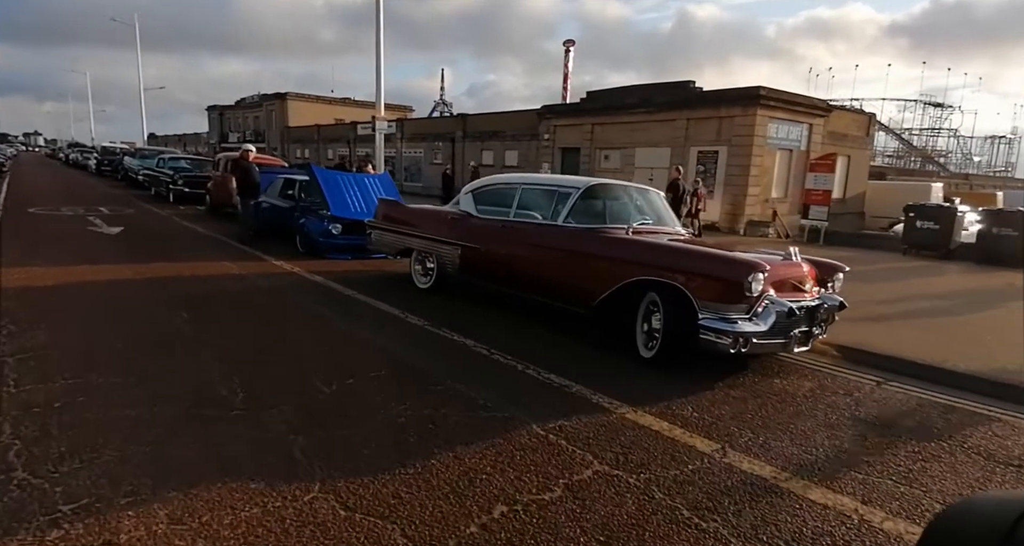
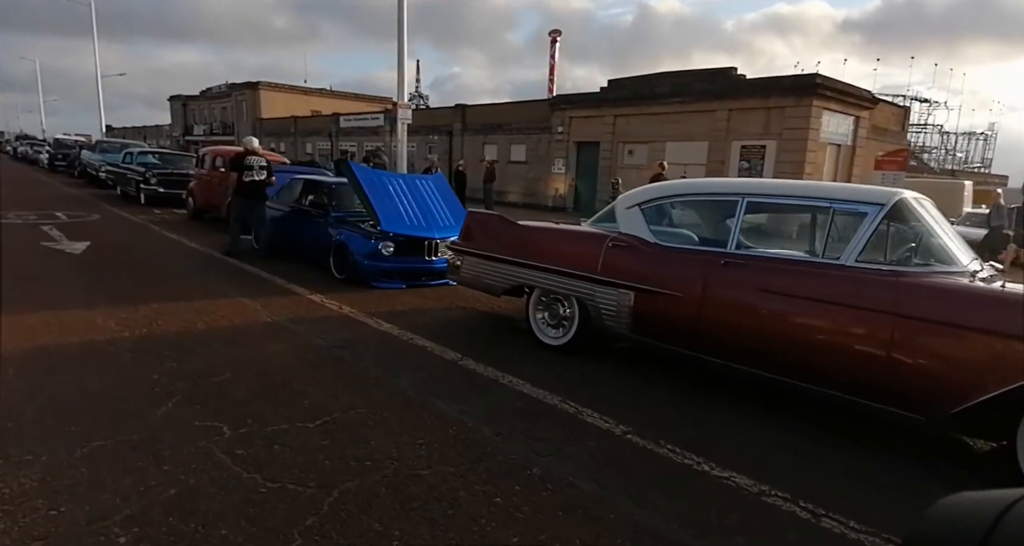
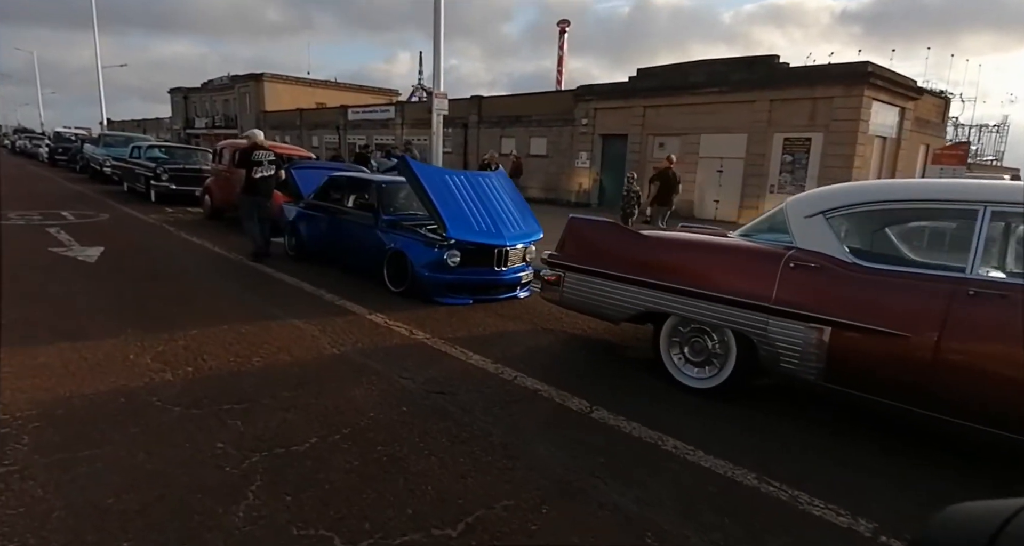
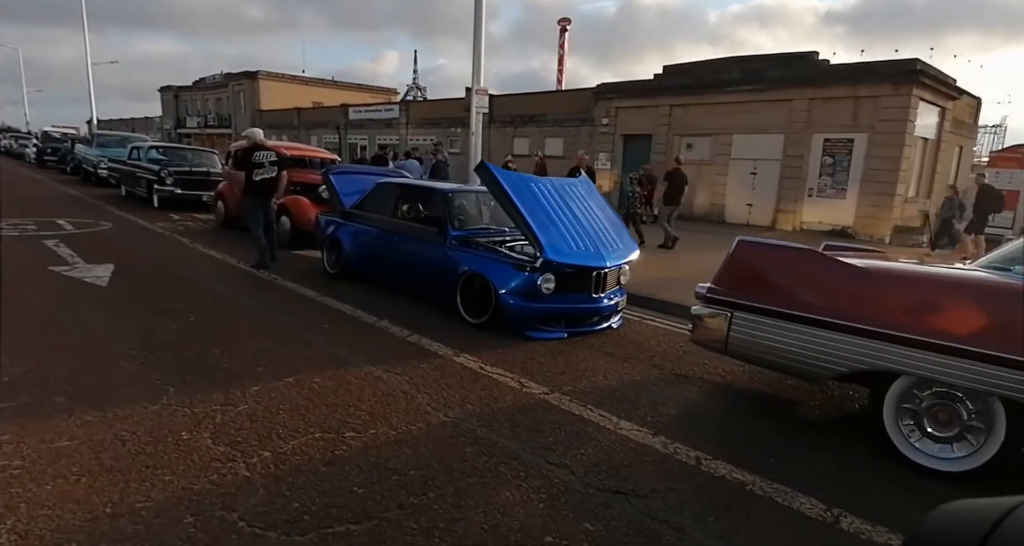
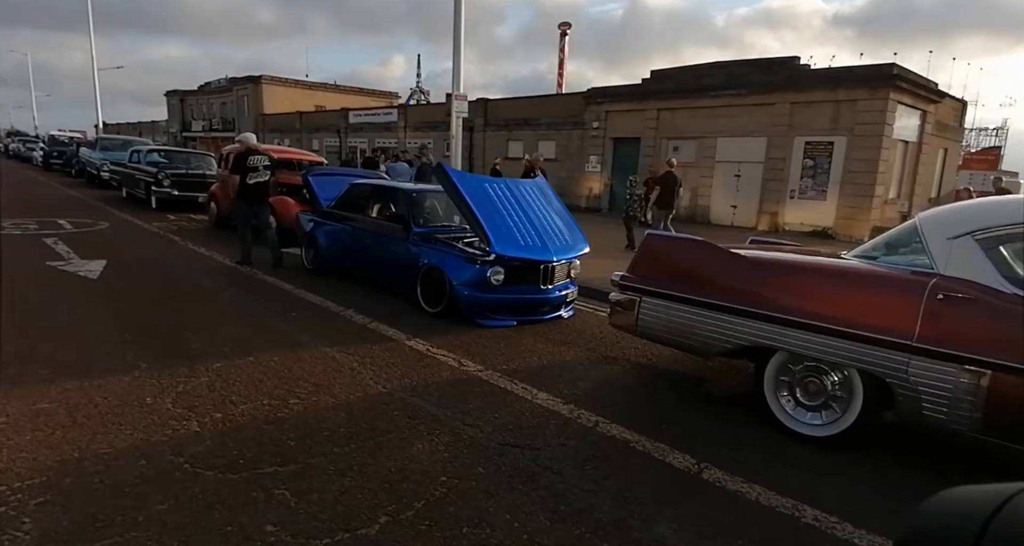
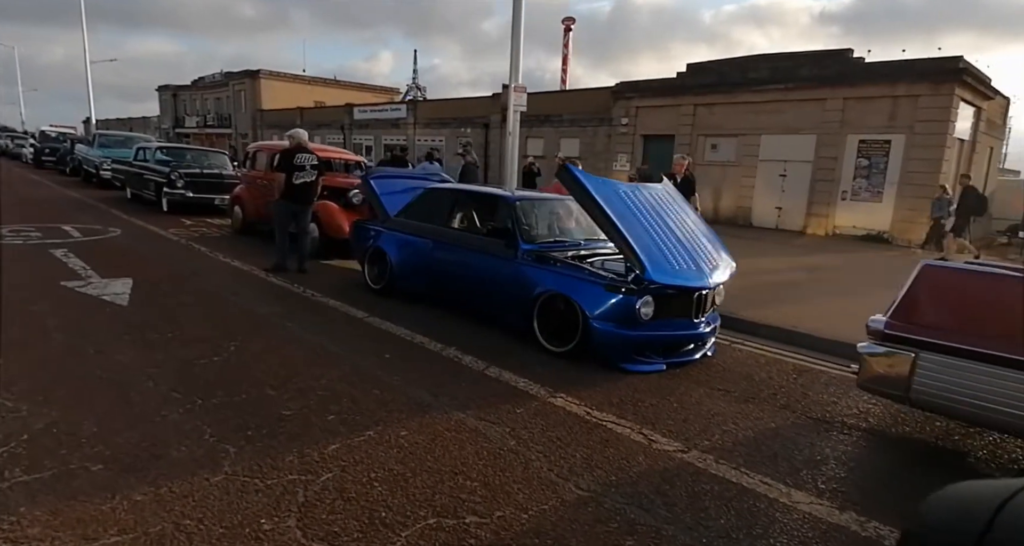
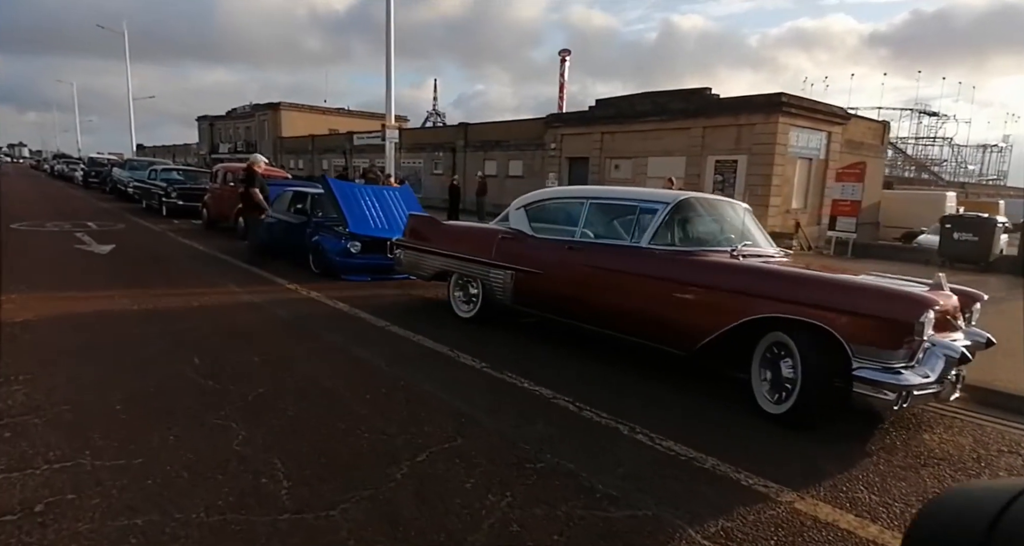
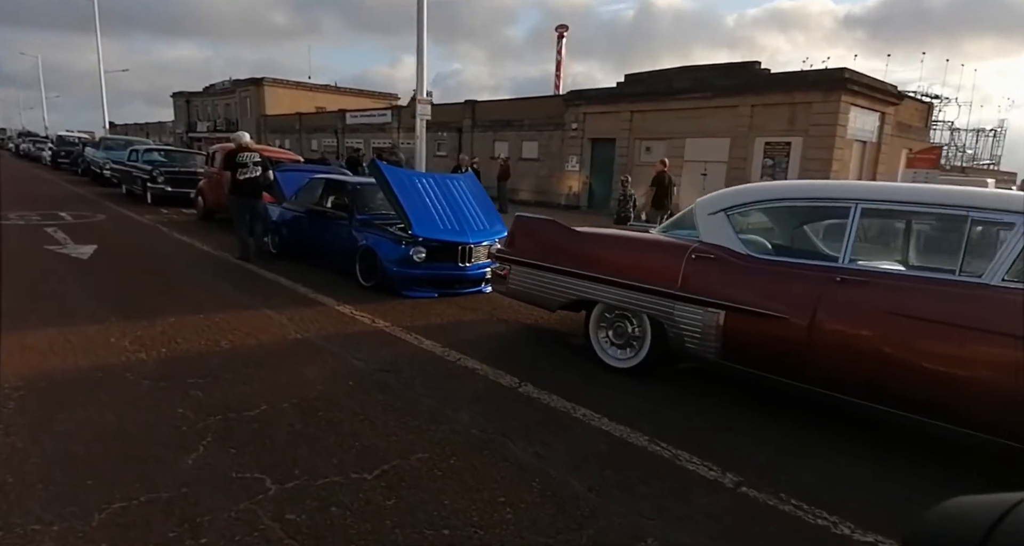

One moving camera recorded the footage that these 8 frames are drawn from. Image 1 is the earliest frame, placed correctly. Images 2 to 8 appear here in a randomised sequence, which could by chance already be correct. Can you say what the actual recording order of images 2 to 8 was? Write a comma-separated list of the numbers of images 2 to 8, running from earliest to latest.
7, 2, 8, 3, 5, 4, 6
